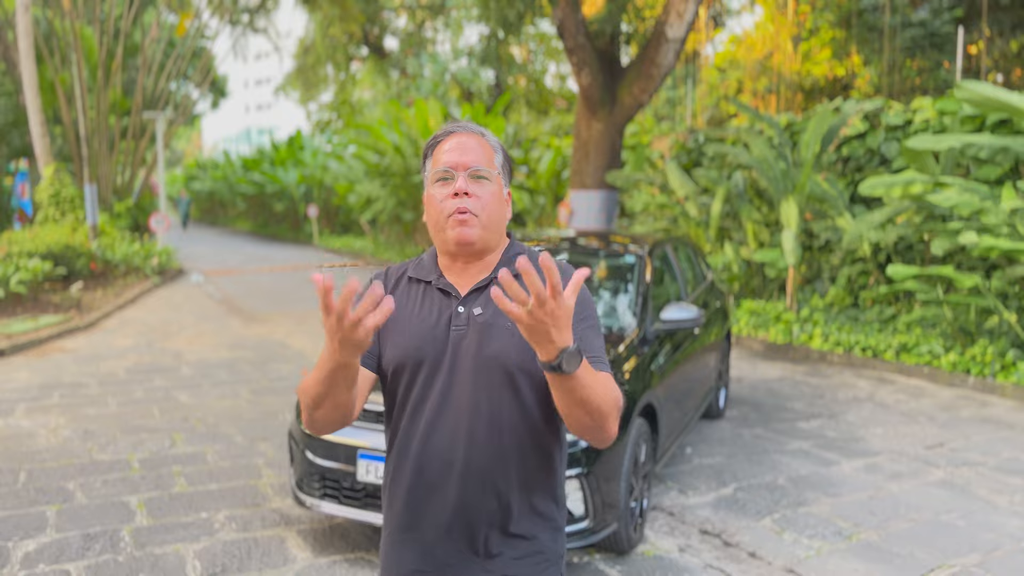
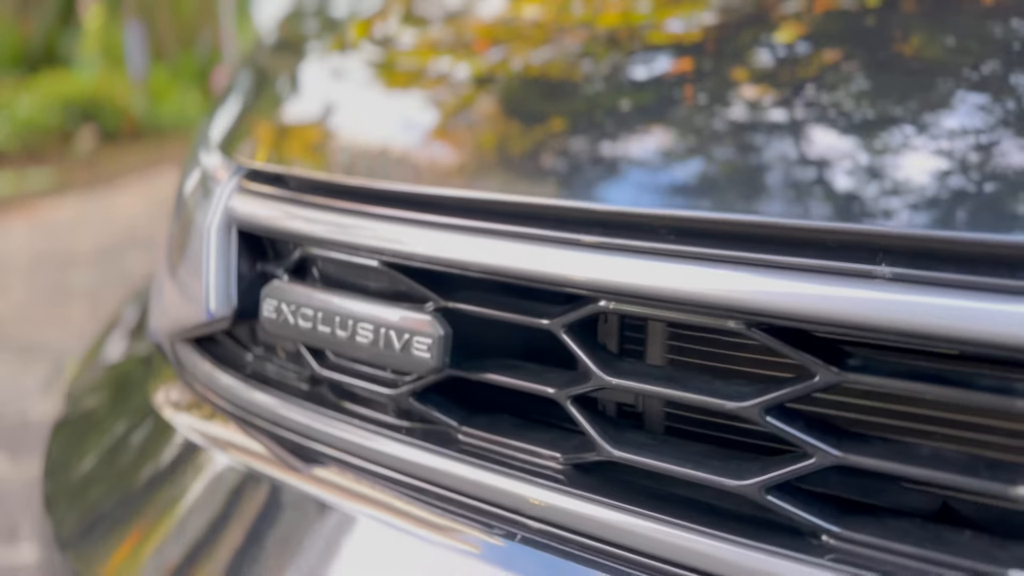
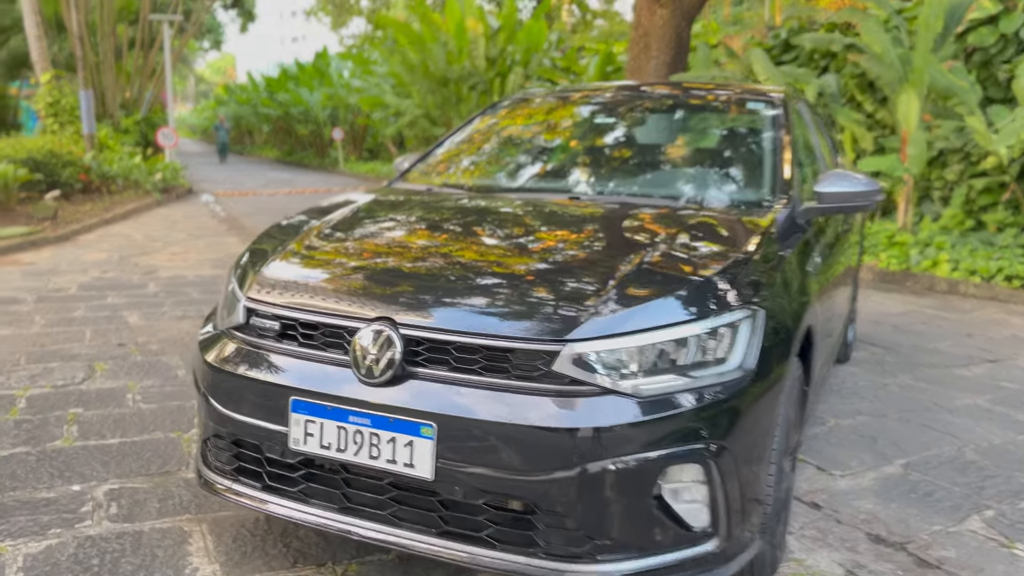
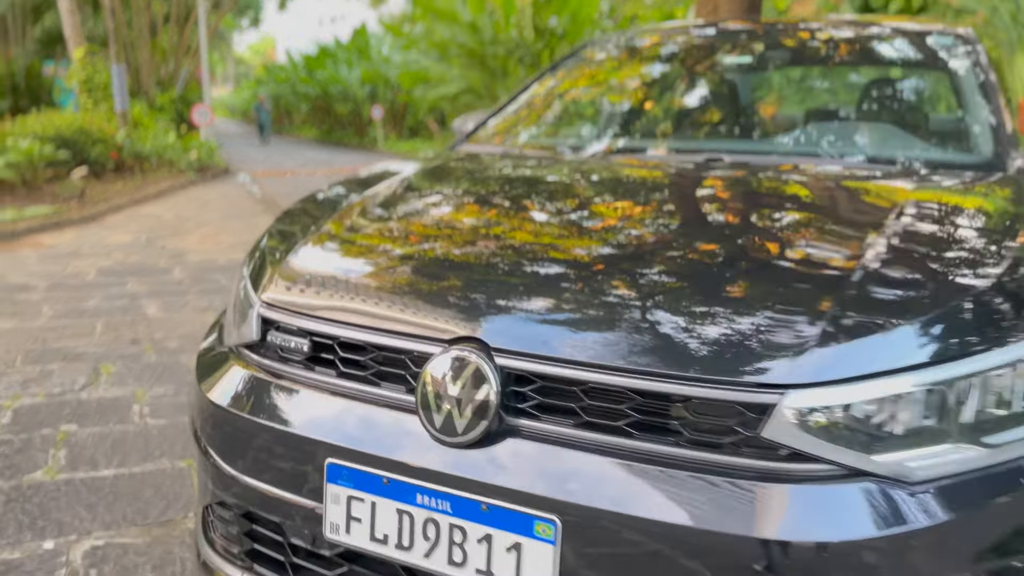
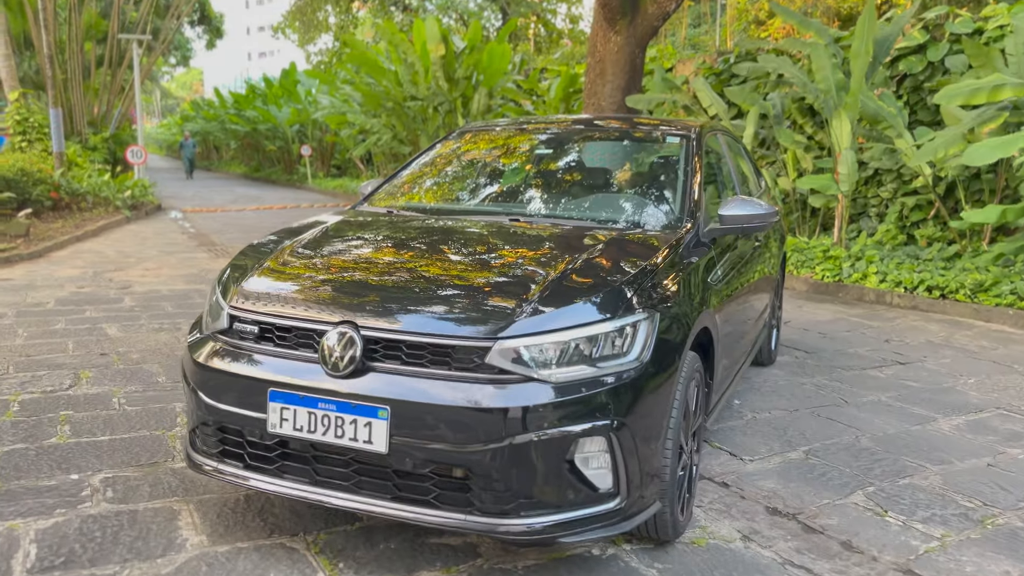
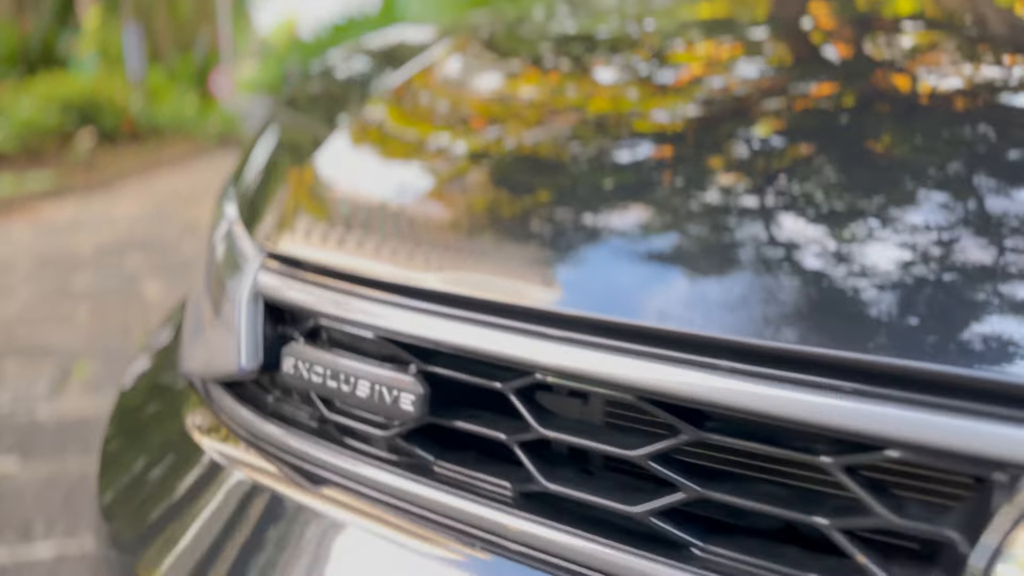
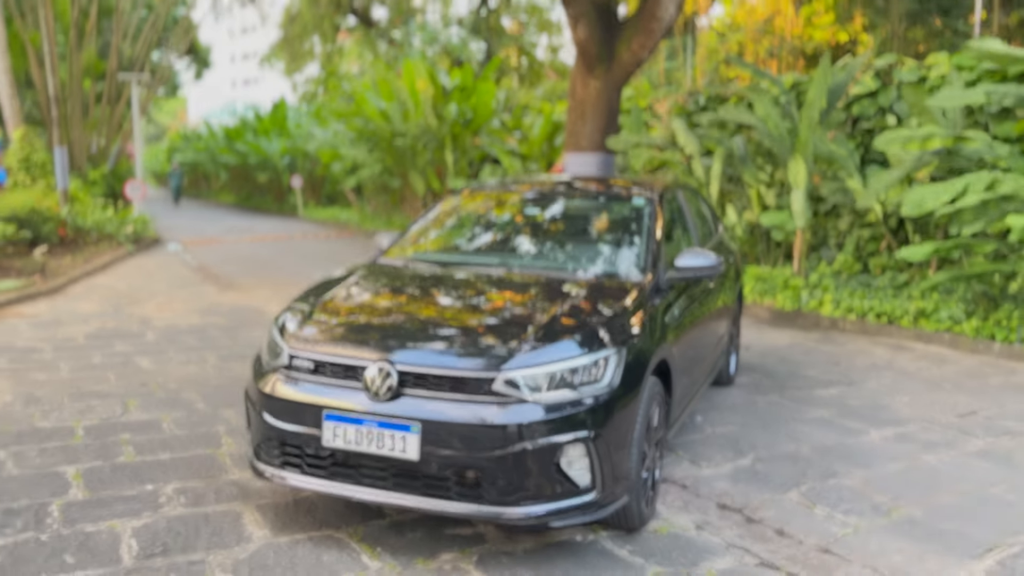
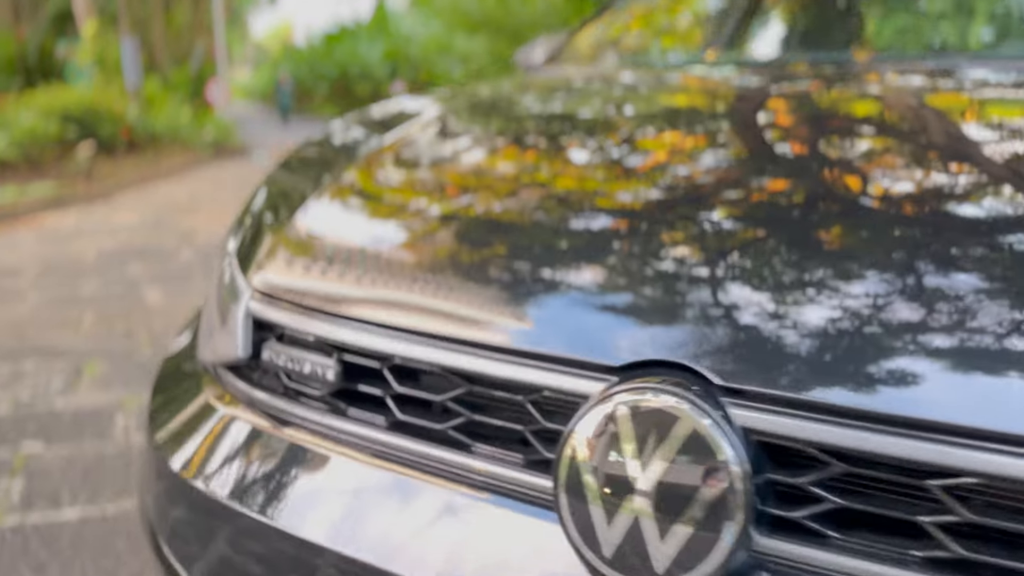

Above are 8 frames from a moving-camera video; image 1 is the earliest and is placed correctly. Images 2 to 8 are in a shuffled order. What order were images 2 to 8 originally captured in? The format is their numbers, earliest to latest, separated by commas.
7, 5, 3, 4, 8, 6, 2
